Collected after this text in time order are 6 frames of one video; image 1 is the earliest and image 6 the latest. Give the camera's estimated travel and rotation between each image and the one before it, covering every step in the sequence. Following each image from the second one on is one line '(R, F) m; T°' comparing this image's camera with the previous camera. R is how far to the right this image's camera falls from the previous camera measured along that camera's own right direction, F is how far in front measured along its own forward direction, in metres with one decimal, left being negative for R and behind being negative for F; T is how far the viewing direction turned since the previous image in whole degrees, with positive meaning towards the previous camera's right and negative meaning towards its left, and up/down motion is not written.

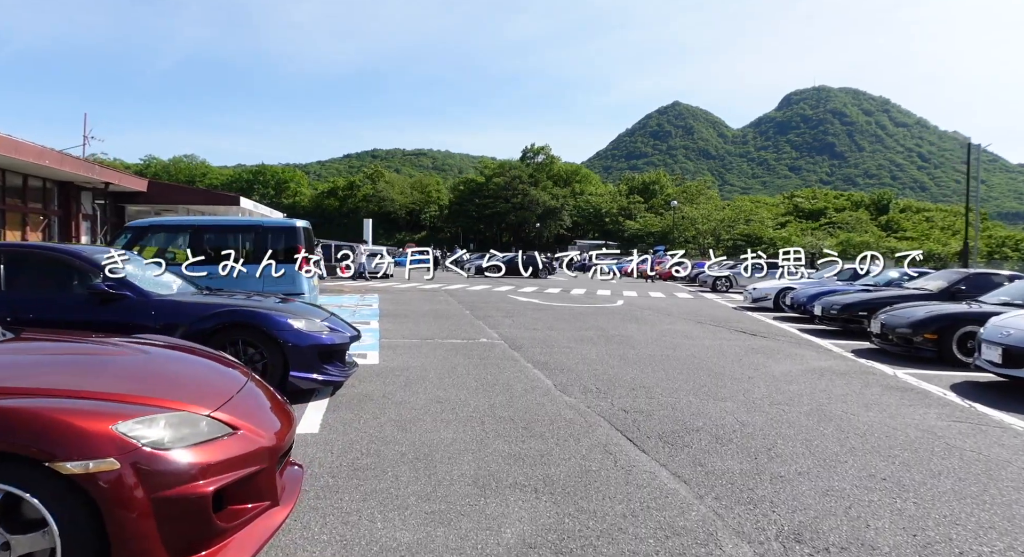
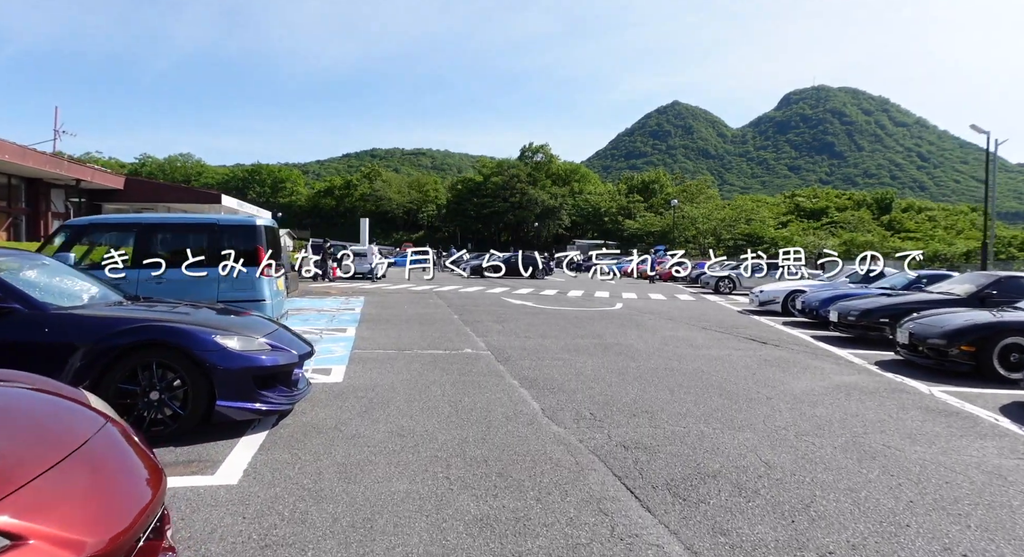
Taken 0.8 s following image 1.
(+0.2, +1.0) m; 0°
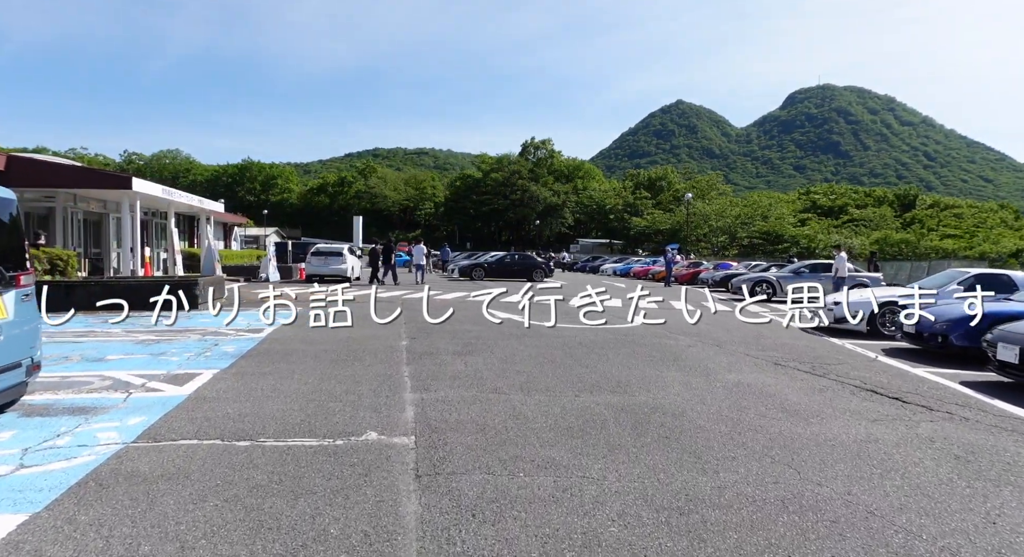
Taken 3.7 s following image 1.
(+0.5, +4.6) m; 0°
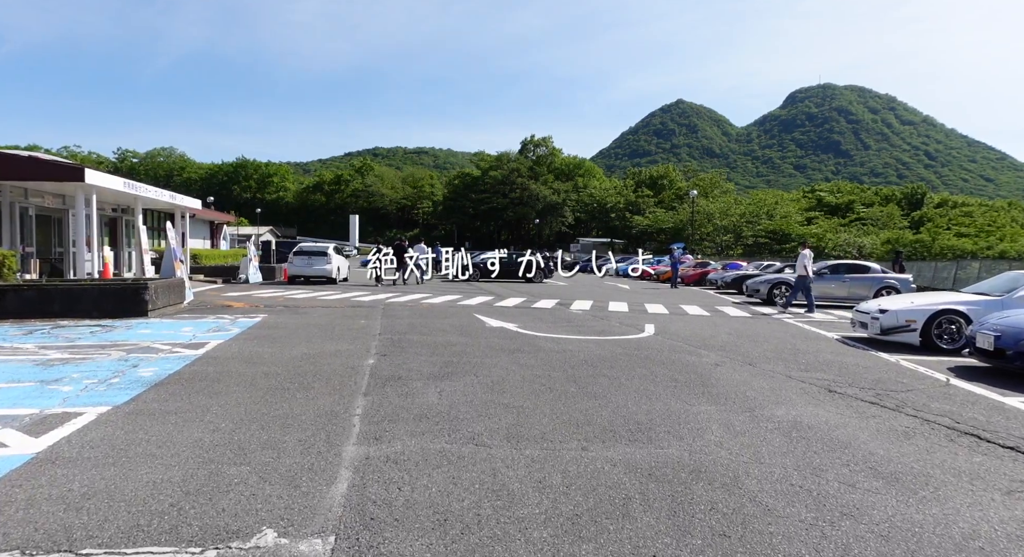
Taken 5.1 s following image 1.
(+0.1, +1.7) m; 0°
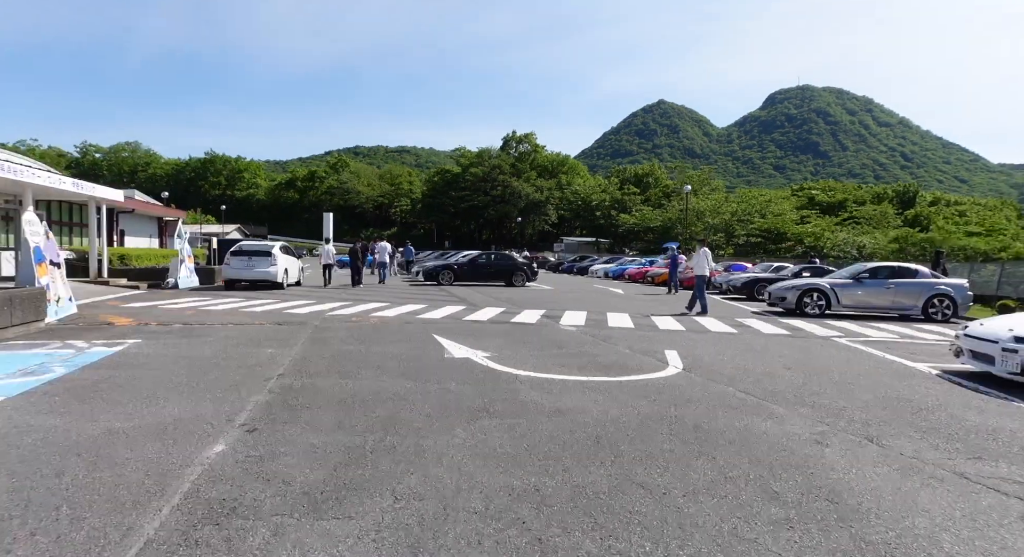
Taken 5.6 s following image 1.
(+0.2, +3.6) m; +2°
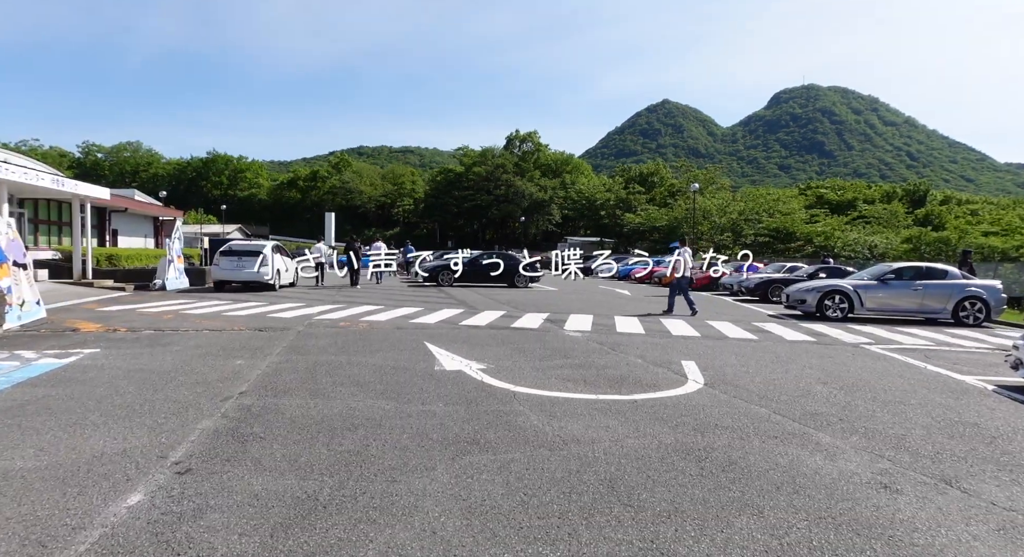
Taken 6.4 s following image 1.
(+0.1, +1.0) m; 0°
